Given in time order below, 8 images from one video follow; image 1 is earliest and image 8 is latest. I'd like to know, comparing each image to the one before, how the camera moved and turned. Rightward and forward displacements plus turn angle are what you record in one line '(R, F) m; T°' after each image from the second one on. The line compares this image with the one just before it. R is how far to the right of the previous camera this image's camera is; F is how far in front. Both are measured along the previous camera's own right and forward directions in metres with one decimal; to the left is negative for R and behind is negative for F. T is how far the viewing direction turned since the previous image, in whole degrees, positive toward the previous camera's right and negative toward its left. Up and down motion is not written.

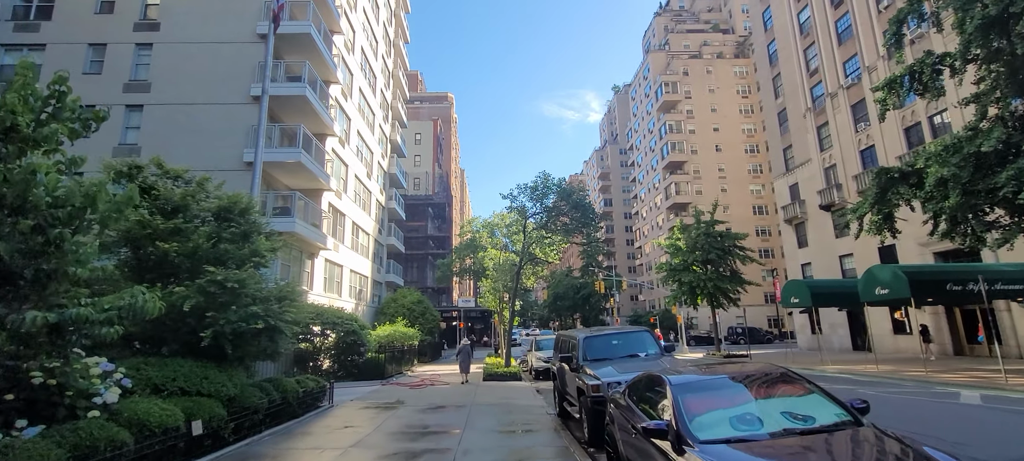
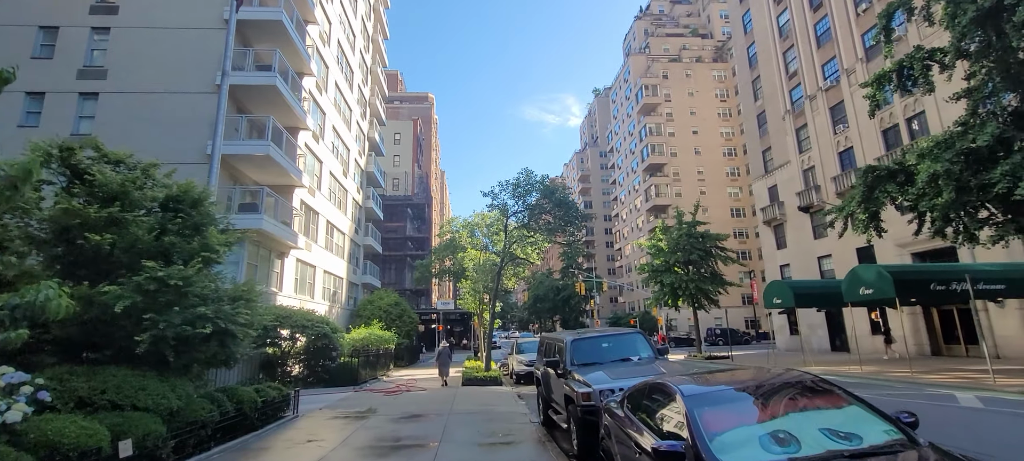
(0.0, +0.7) m; +2°
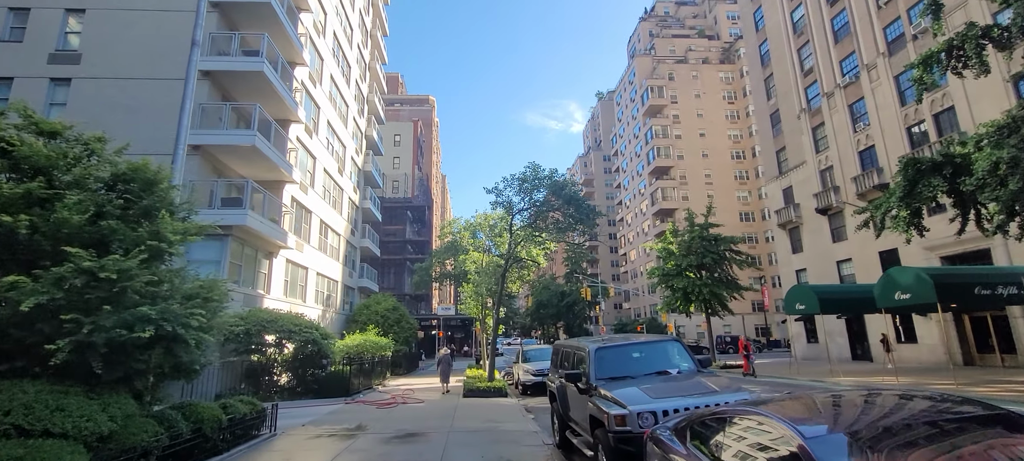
(-0.2, +1.4) m; 0°
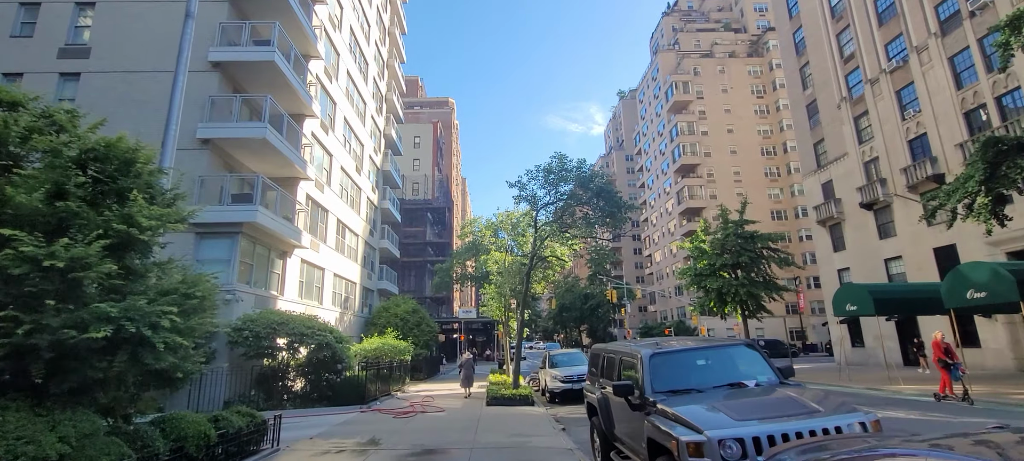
(-0.2, +1.2) m; -2°
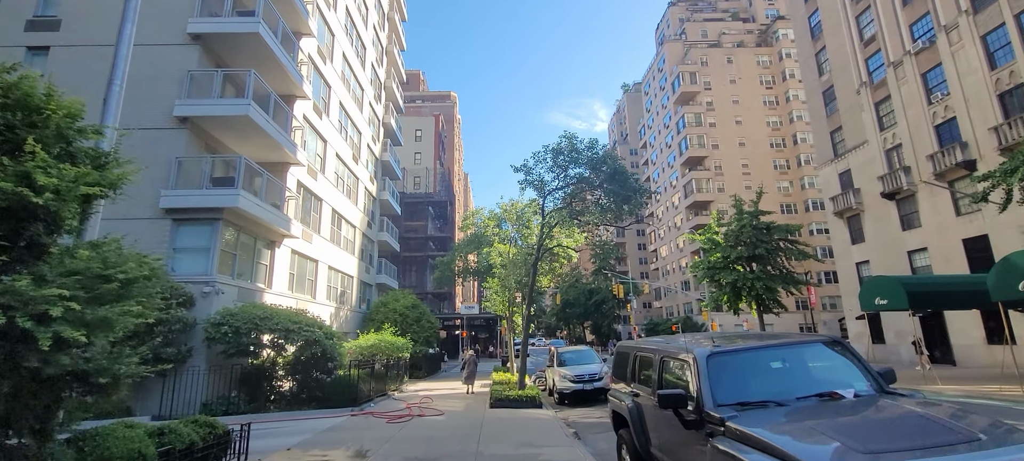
(-0.1, +1.3) m; 0°
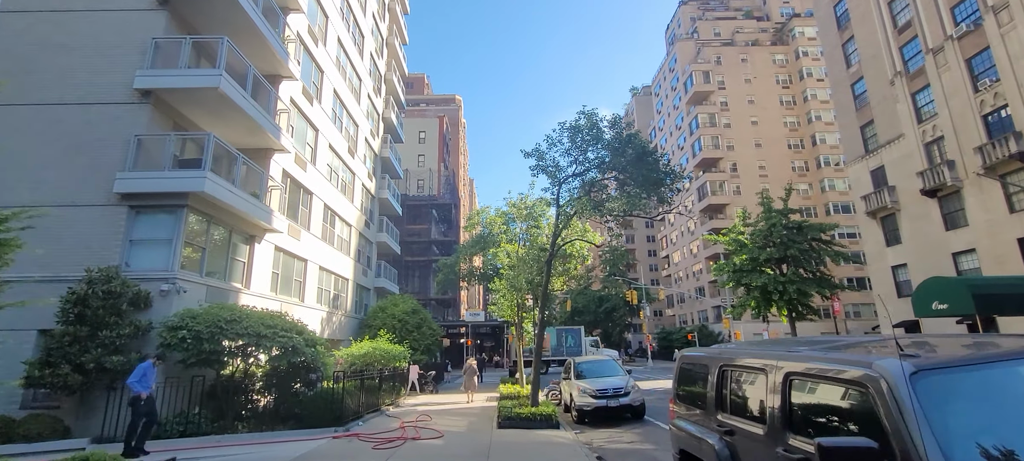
(-0.1, +2.0) m; -1°
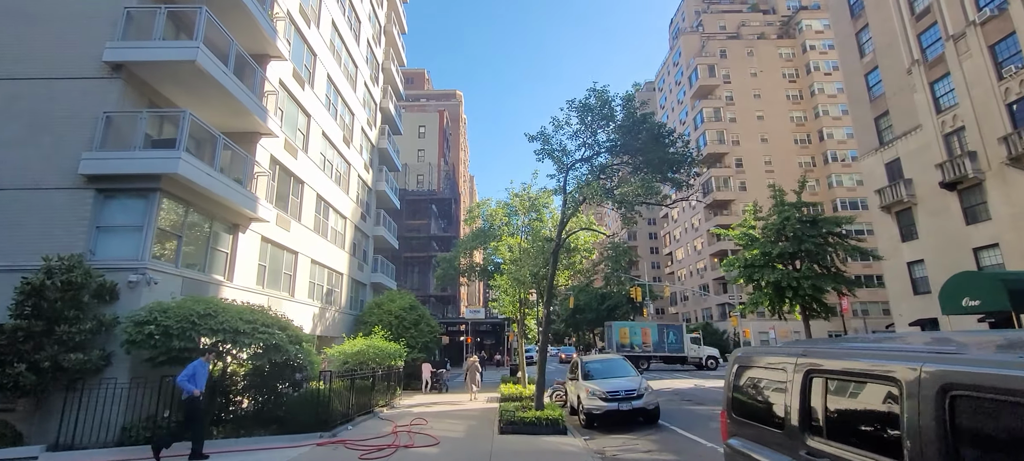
(-0.1, +1.0) m; 0°
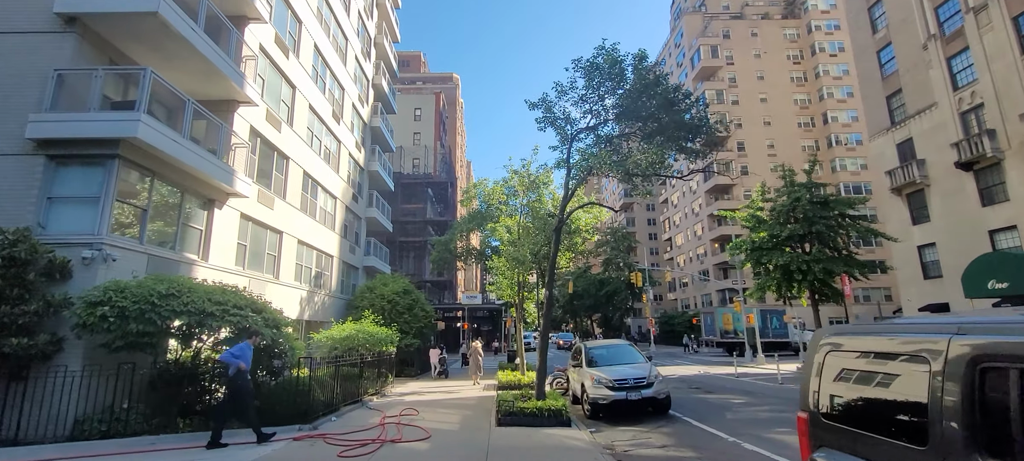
(0.0, +1.0) m; 0°
